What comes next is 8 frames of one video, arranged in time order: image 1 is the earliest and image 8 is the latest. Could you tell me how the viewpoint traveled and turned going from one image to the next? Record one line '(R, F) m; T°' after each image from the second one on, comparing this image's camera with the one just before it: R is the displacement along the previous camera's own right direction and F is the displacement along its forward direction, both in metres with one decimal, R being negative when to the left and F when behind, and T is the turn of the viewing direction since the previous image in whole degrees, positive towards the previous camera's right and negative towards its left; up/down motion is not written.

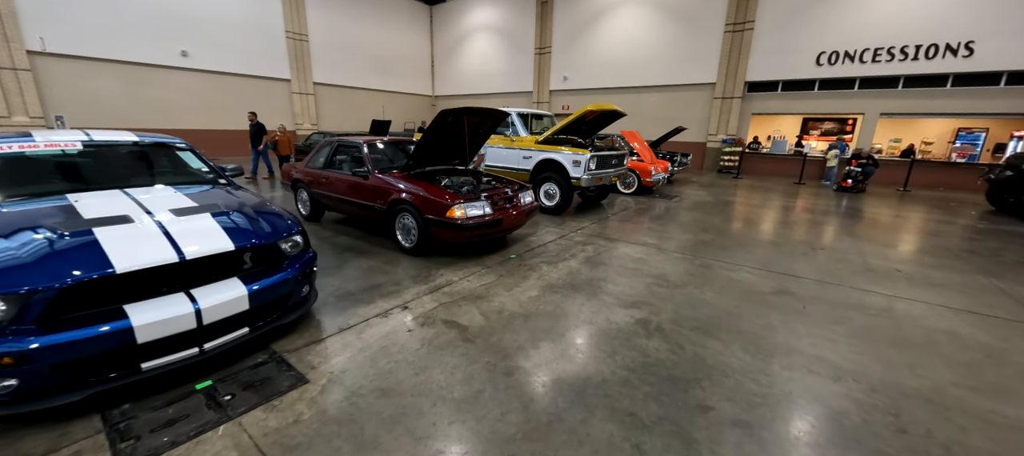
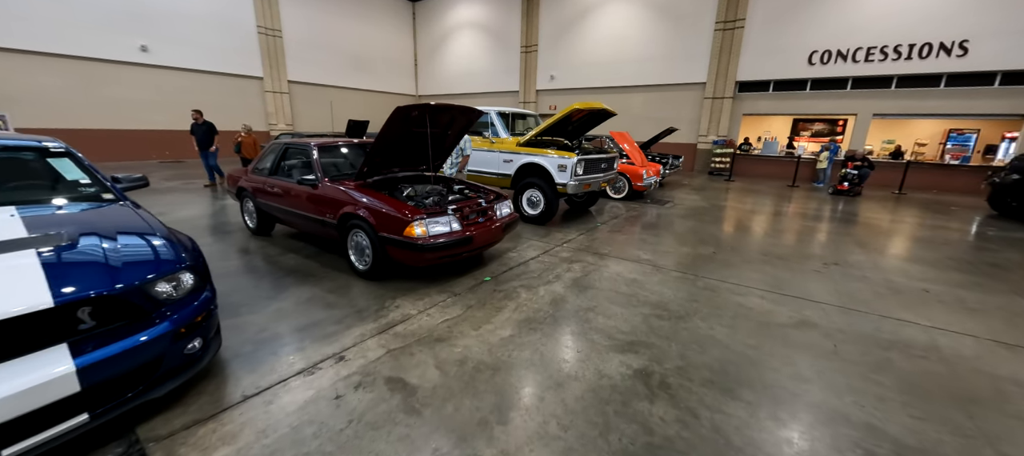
(+0.2, +0.7) m; +2°
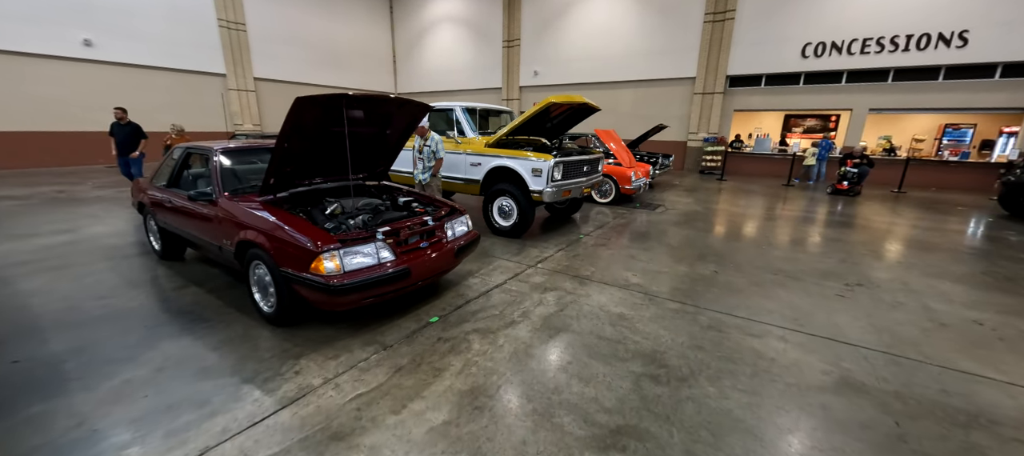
(+0.3, +0.9) m; +1°
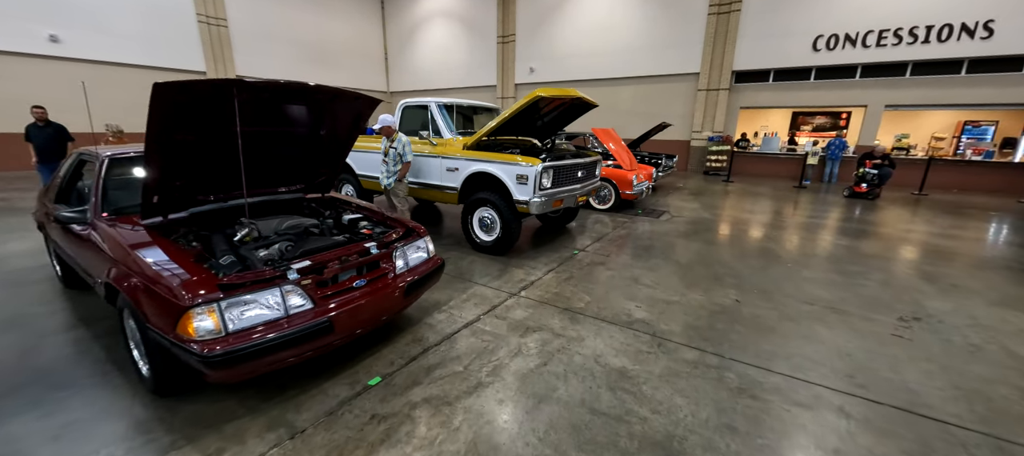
(+0.2, +0.8) m; 0°
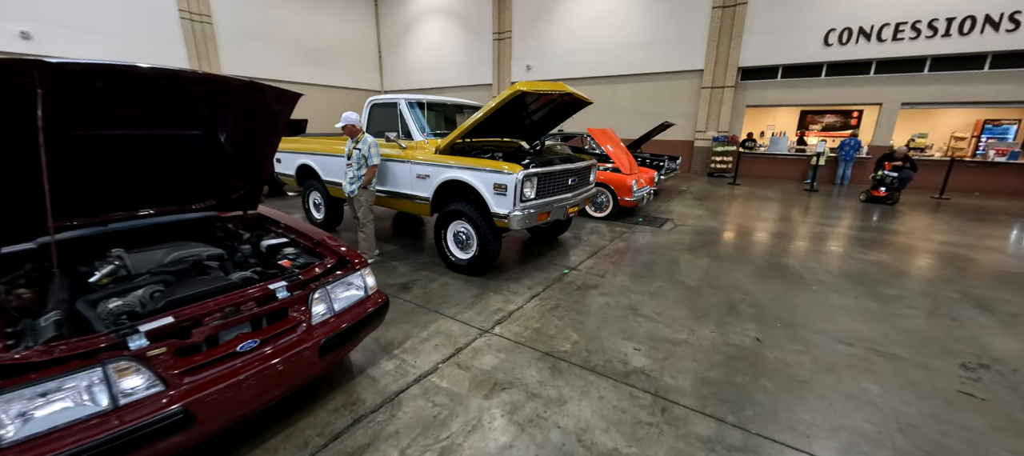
(+0.2, +0.6) m; 0°
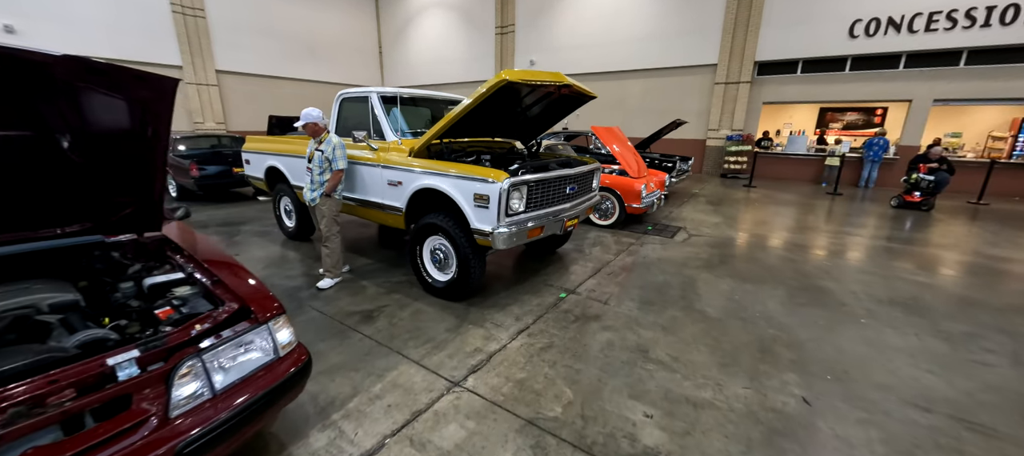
(+0.2, +0.6) m; -1°
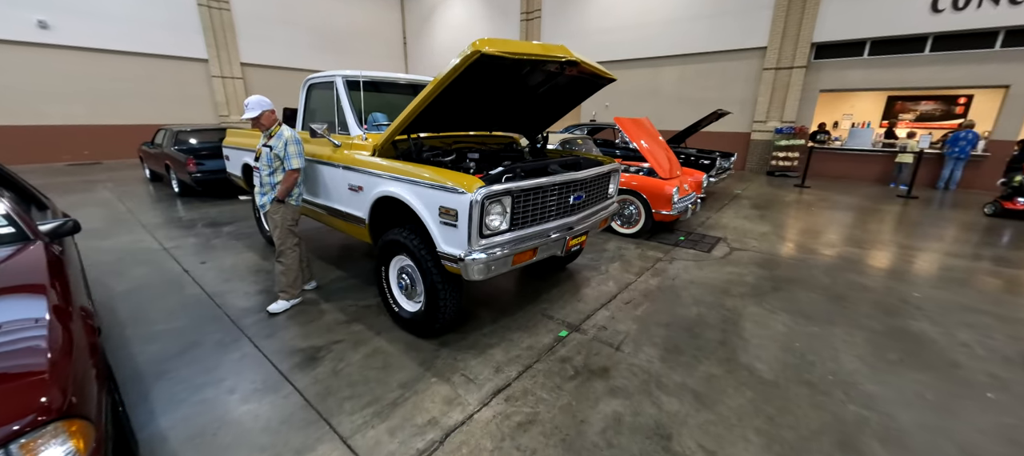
(+0.3, +0.8) m; -4°
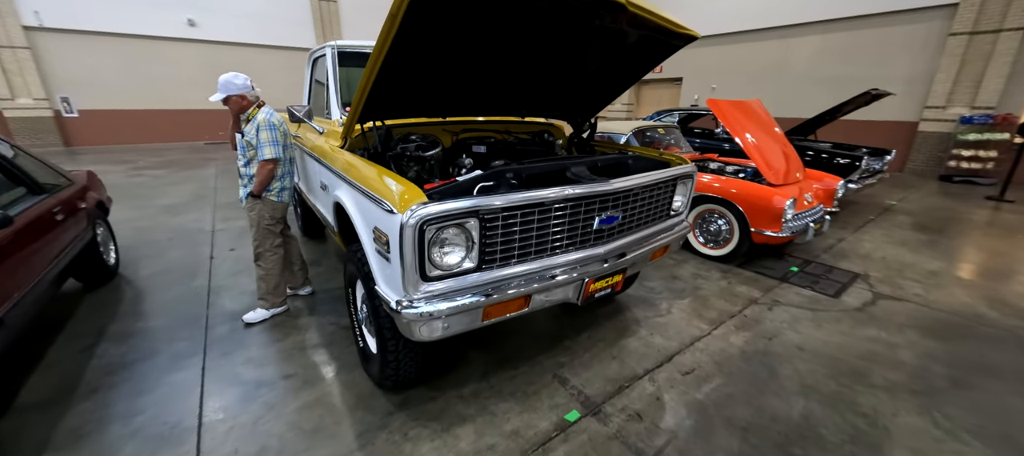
(+0.5, +0.9) m; -13°
